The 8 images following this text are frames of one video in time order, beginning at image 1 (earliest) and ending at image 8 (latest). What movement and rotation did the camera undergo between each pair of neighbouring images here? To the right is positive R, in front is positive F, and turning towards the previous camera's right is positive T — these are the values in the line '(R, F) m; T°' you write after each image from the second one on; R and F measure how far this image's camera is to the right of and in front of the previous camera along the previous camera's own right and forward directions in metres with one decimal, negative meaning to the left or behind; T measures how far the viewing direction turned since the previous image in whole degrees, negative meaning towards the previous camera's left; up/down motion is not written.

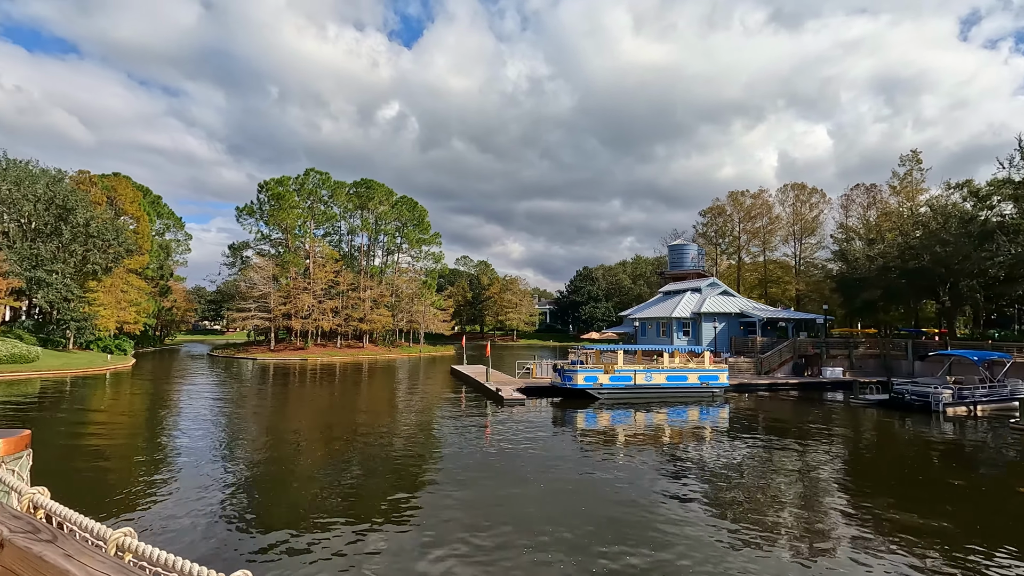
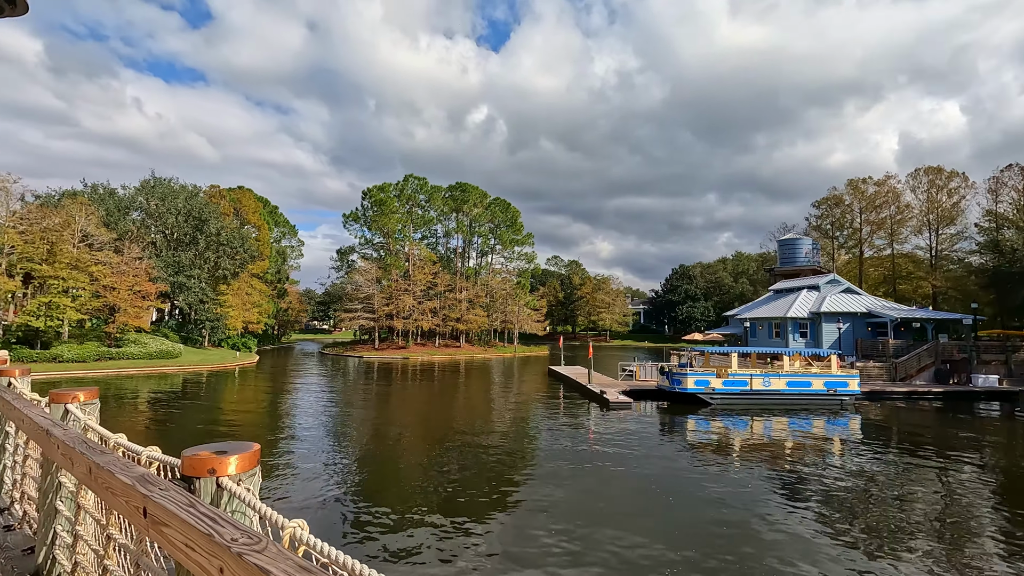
(-0.6, +0.3) m; -9°
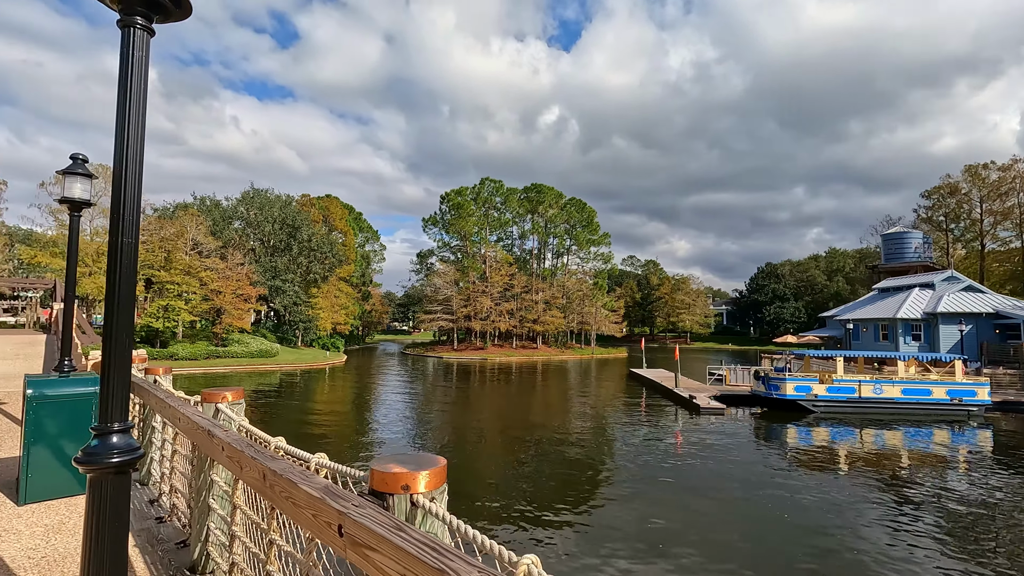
(-0.4, +0.2) m; -8°
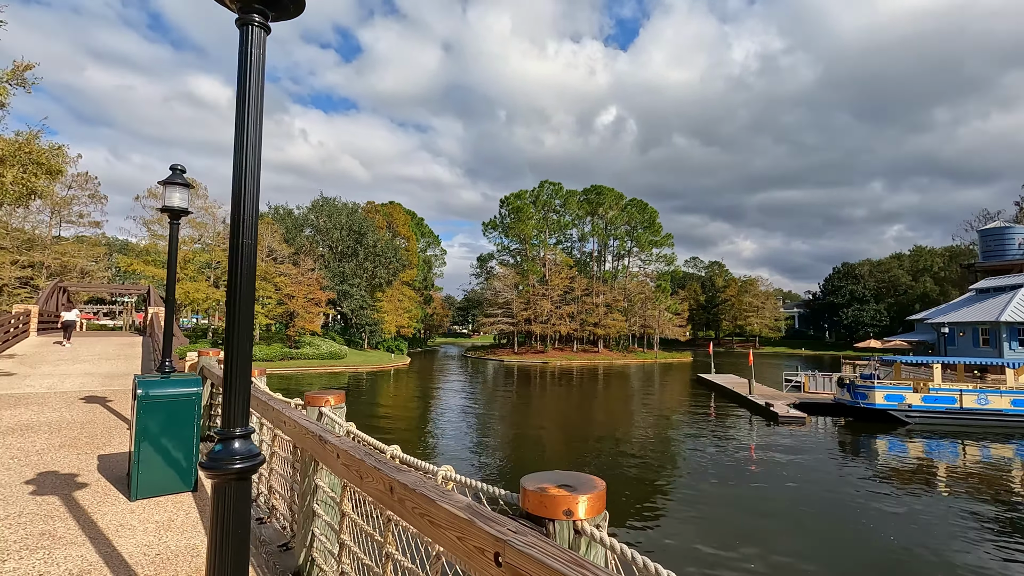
(-0.3, +0.2) m; -6°
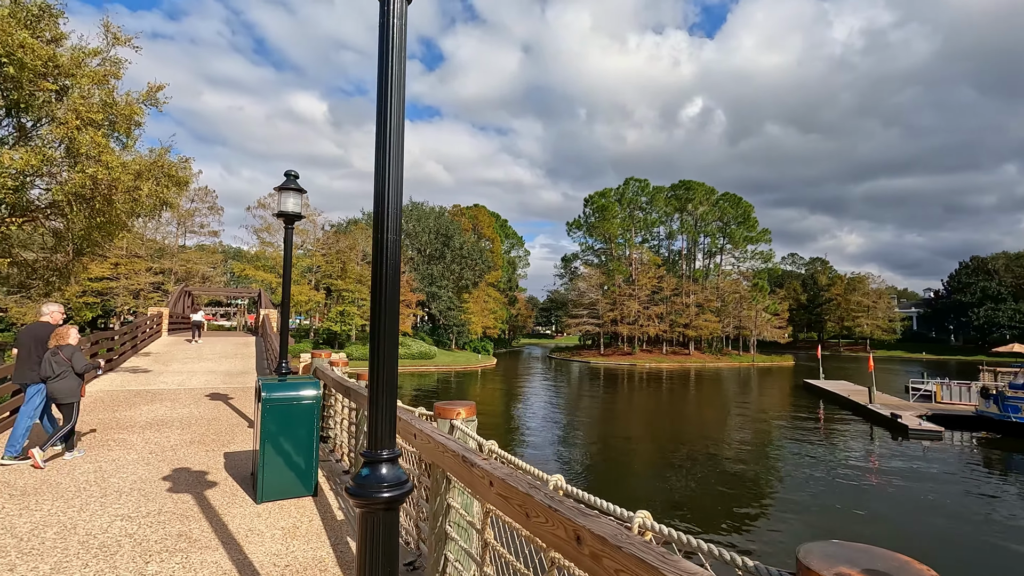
(-0.3, +0.3) m; -9°
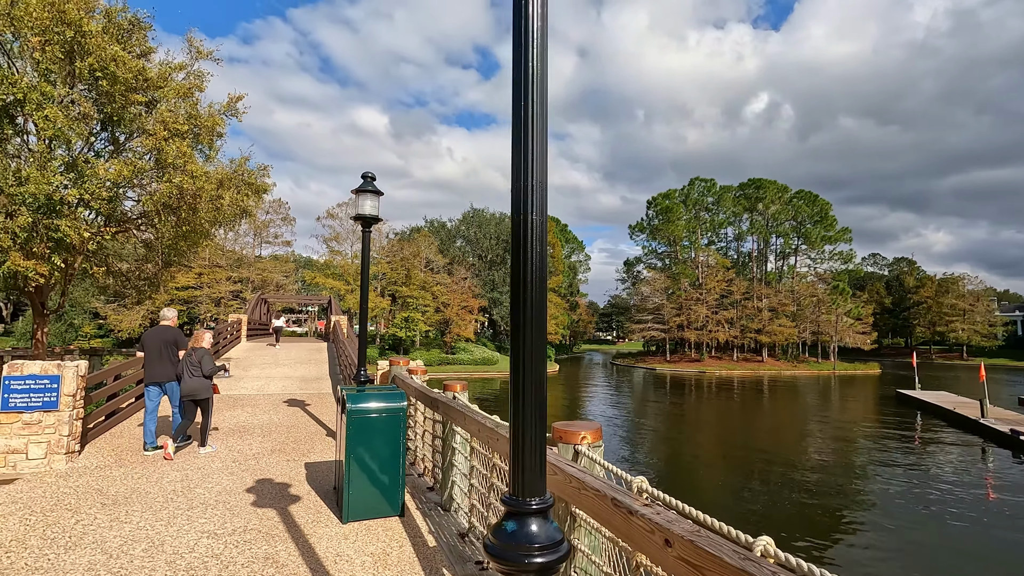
(-0.3, +0.4) m; -6°
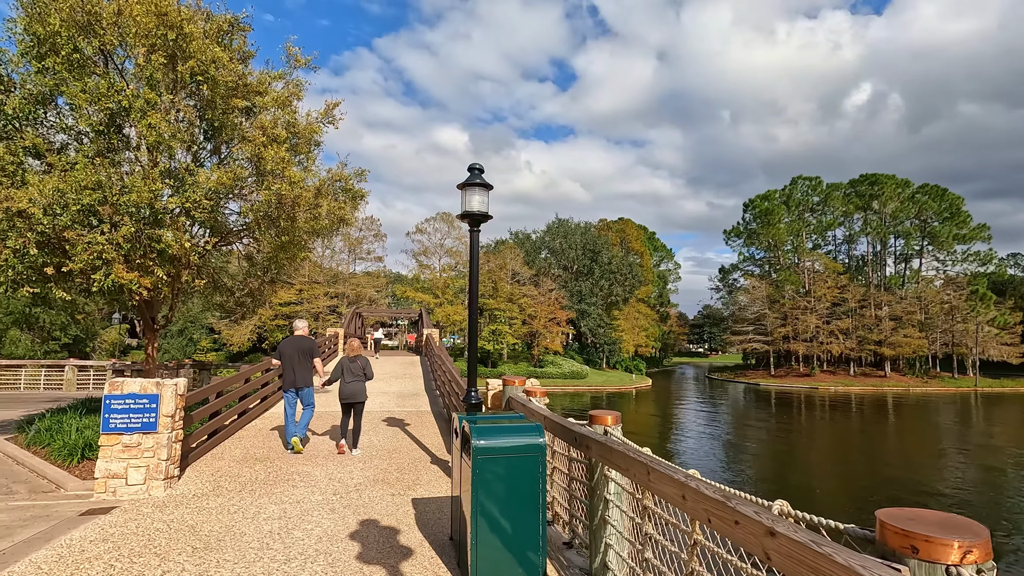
(-0.5, +0.9) m; -9°
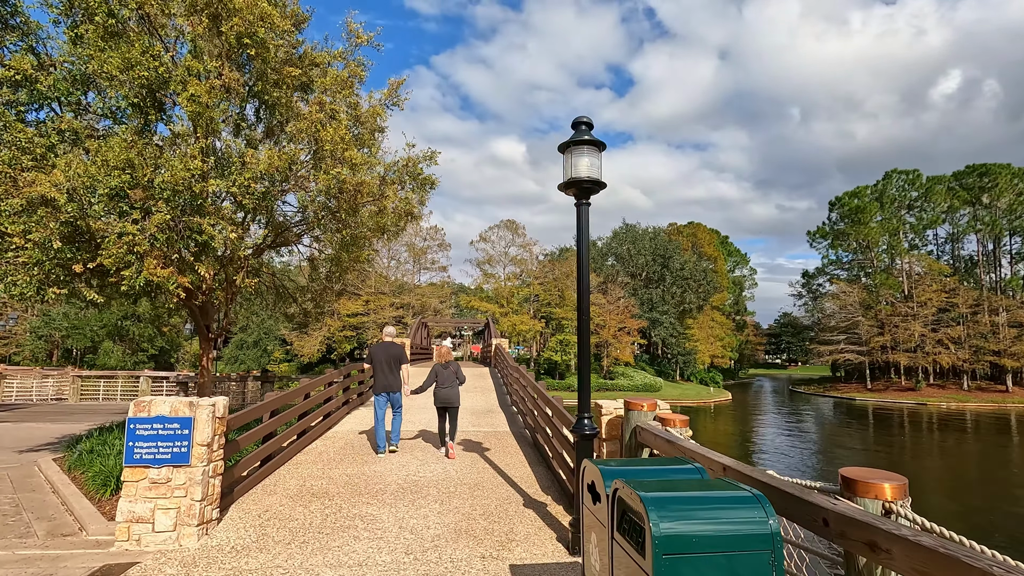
(-0.5, +1.3) m; -6°
